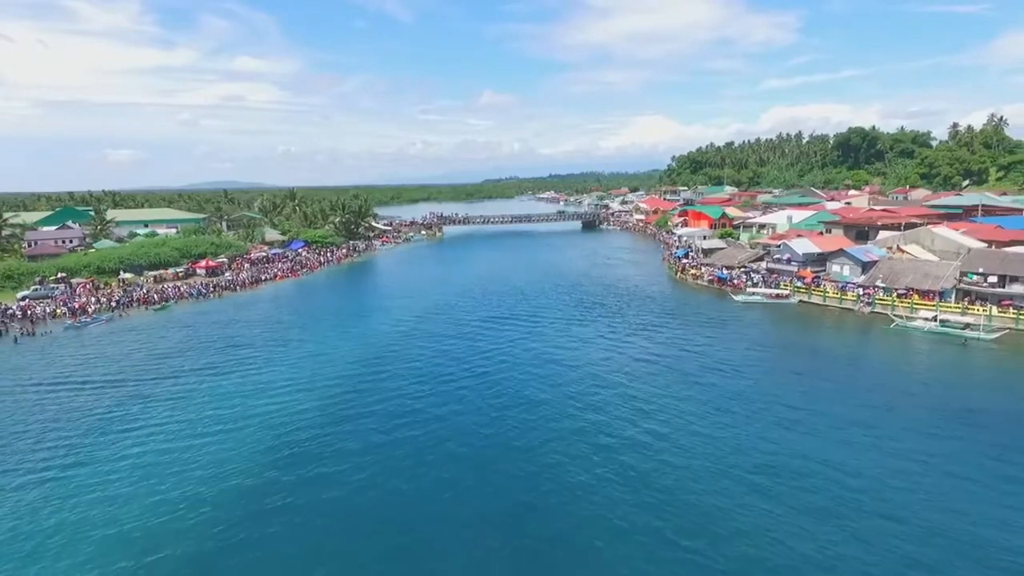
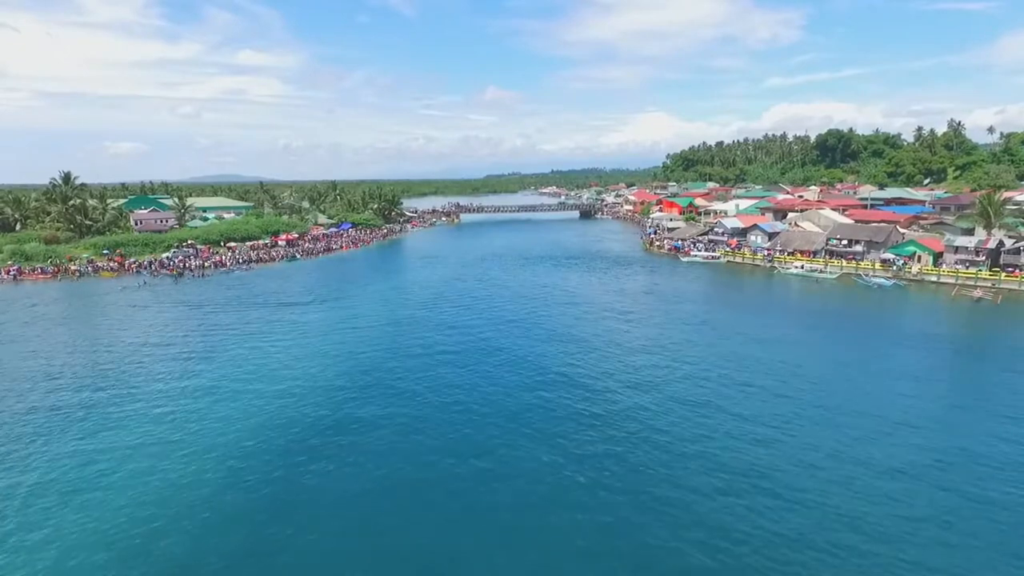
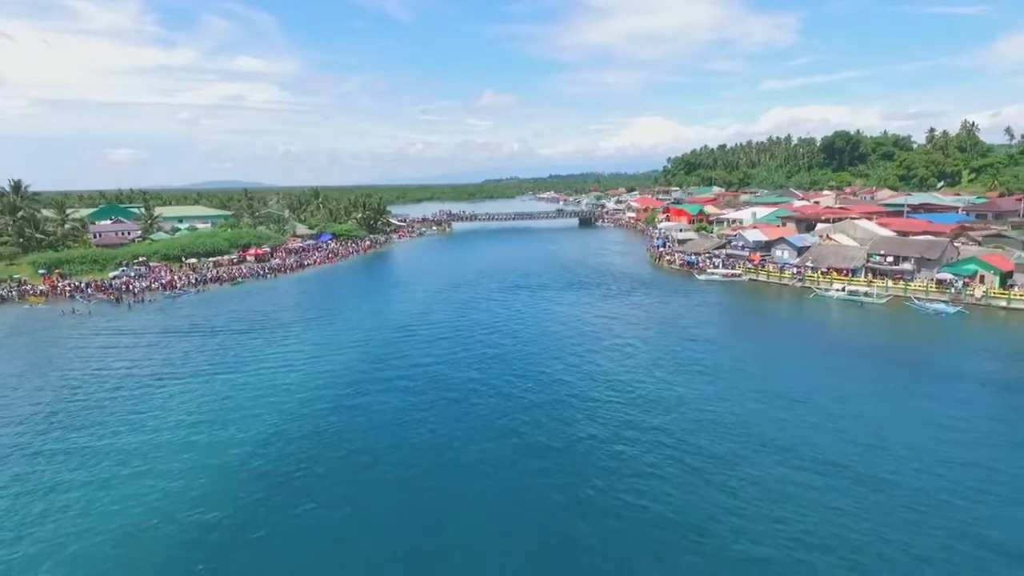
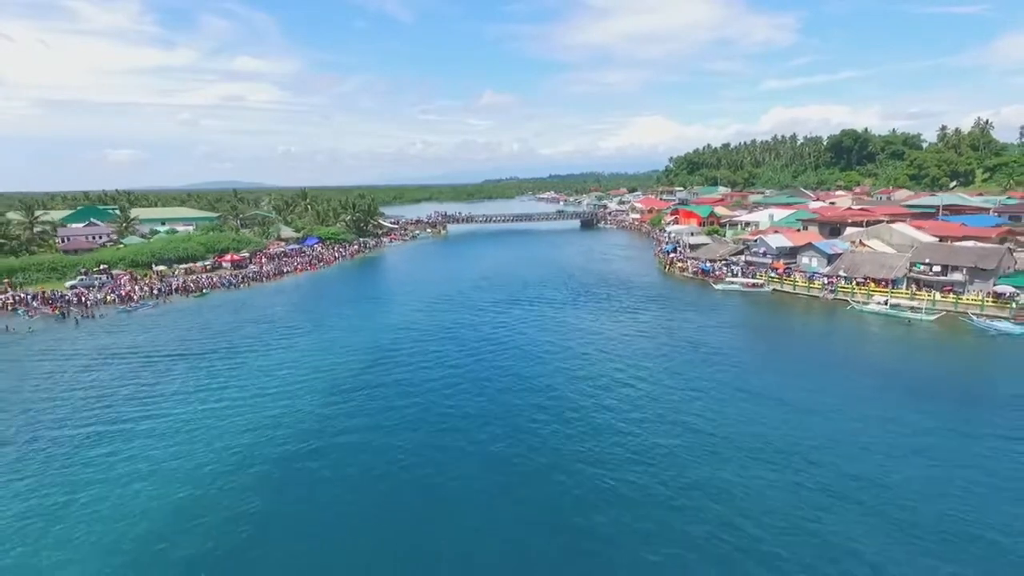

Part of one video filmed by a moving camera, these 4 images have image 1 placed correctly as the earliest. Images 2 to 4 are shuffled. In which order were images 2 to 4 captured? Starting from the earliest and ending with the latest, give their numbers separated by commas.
4, 3, 2
